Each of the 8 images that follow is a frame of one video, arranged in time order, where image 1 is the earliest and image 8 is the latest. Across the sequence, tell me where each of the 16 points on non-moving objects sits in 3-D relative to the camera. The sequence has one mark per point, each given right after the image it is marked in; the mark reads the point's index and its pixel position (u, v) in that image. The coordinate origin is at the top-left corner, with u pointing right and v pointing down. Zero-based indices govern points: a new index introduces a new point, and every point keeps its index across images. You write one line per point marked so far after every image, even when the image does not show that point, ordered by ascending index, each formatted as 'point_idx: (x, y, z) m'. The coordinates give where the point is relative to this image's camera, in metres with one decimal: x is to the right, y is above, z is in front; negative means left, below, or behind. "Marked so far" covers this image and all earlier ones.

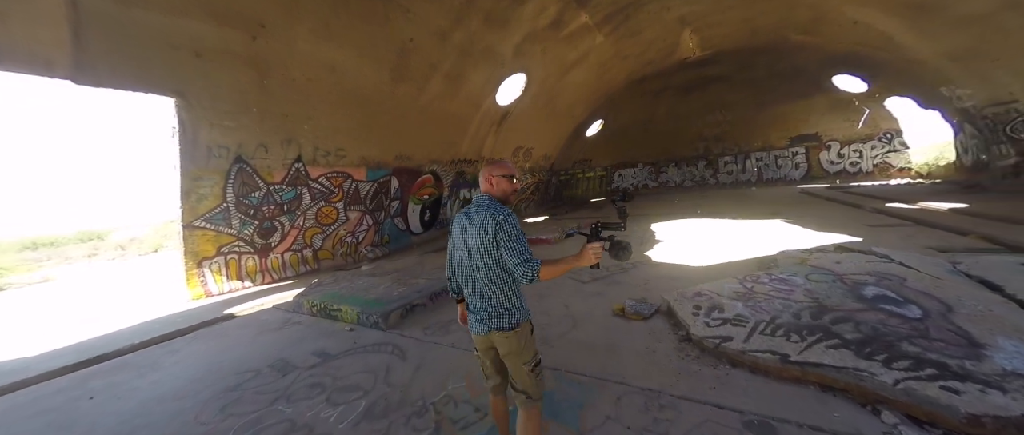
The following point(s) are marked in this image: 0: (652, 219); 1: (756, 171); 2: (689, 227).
0: (+4.7, 0.0, +11.3) m
1: (+13.6, +2.6, +19.4) m
2: (+4.5, -0.3, +8.8) m
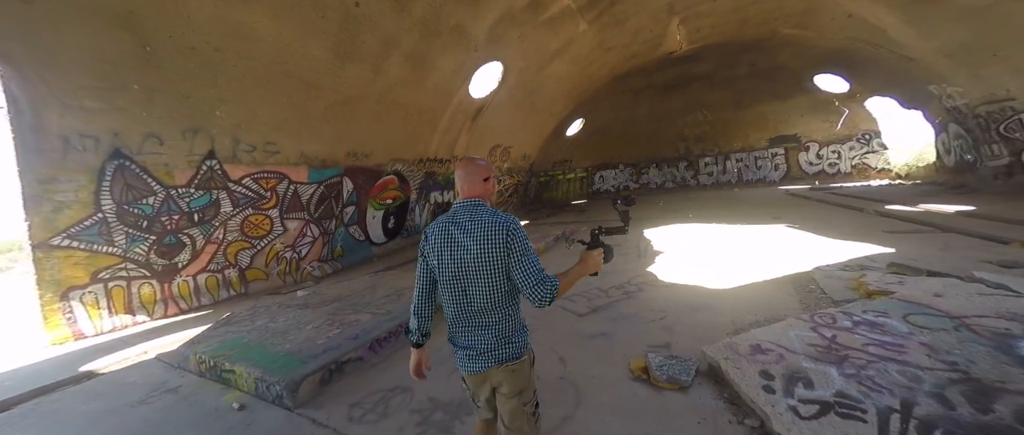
0: (+3.9, -0.2, +10.4) m
1: (+12.2, +2.5, +19.2) m
2: (+3.9, -0.4, +7.9) m
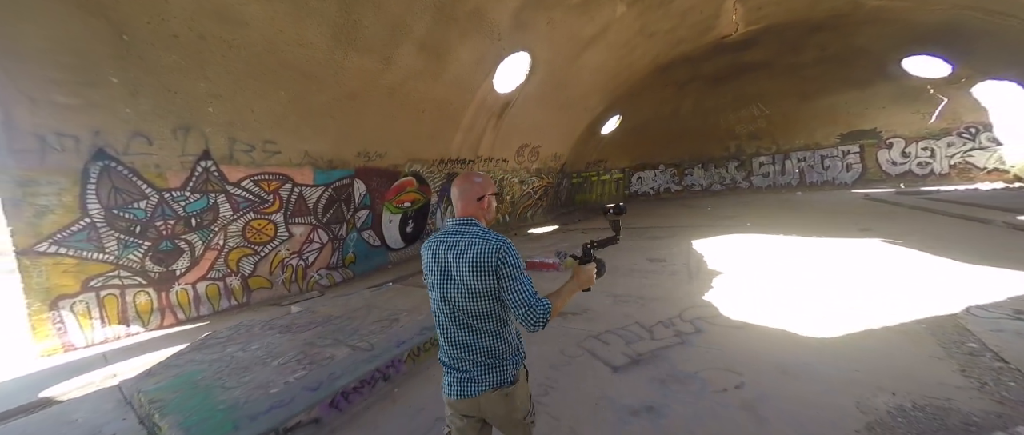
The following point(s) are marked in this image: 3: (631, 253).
0: (+4.7, -0.4, +9.1) m
1: (+13.8, +2.2, +17.0) m
2: (+4.4, -0.6, +6.6) m
3: (+2.2, -0.7, +6.8) m
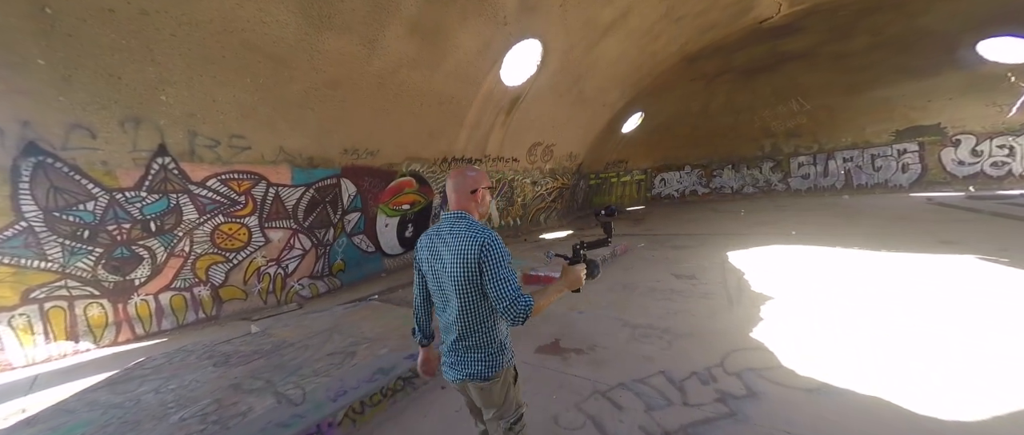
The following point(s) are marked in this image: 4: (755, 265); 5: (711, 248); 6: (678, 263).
0: (+4.8, -0.5, +7.9) m
1: (+14.5, +1.9, +15.3) m
2: (+4.4, -0.7, +5.5) m
3: (+2.3, -0.8, +5.8) m
4: (+3.9, -0.8, +5.6) m
5: (+4.0, -0.6, +7.2) m
6: (+2.8, -0.8, +5.9) m
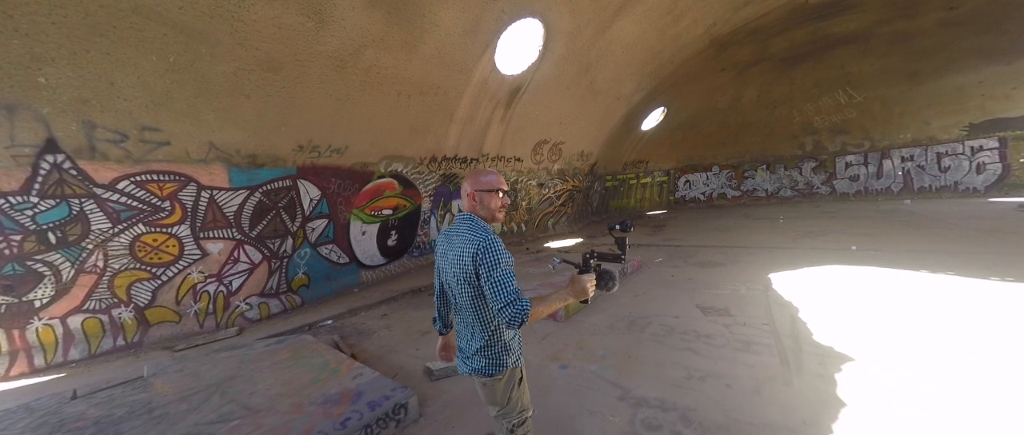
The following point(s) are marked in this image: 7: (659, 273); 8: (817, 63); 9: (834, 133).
0: (+4.7, -0.7, +6.6) m
1: (+14.8, +1.6, +13.4) m
2: (+4.2, -0.9, +4.2) m
3: (+2.0, -1.0, +4.6) m
4: (+3.6, -0.9, +4.3) m
5: (+3.9, -0.8, +5.8) m
6: (+2.5, -1.0, +4.7) m
7: (+2.4, -0.9, +5.7) m
8: (+10.8, +5.5, +12.4) m
9: (+13.0, +3.4, +14.2) m
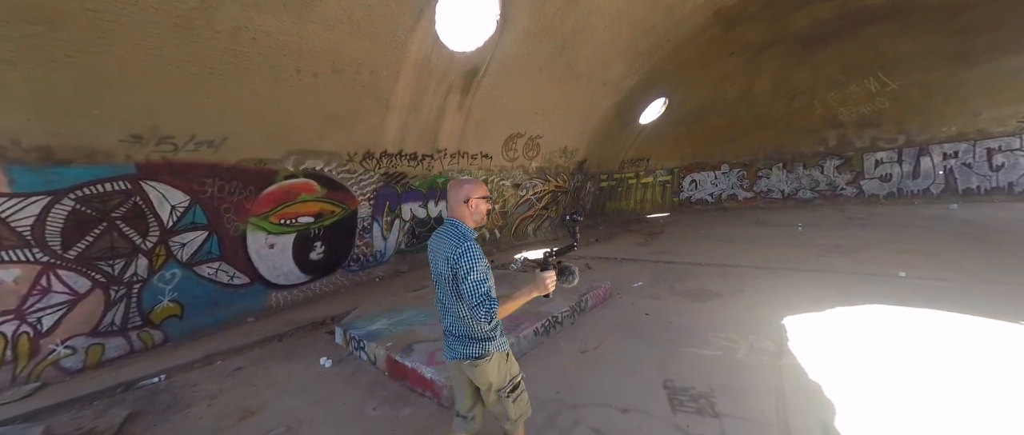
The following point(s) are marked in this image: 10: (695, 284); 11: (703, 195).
0: (+3.8, -0.9, +5.0) m
1: (+14.1, +1.4, +11.5) m
2: (+3.2, -1.1, +2.6) m
3: (+1.0, -1.2, +3.1) m
4: (+2.6, -1.1, +2.8) m
5: (+2.9, -1.0, +4.3) m
6: (+1.5, -1.1, +3.2) m
7: (+1.4, -1.1, +4.2) m
8: (+10.1, +5.3, +10.6) m
9: (+12.3, +3.2, +12.3) m
10: (+2.7, -1.0, +5.1) m
11: (+8.2, +1.0, +15.2) m
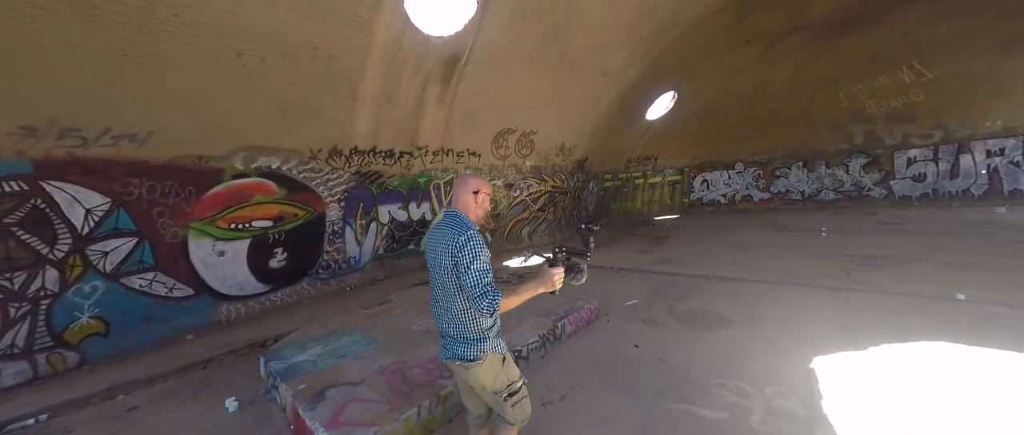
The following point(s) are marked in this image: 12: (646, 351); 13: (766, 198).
0: (+3.4, -1.0, +4.2) m
1: (+13.9, +1.3, +10.3) m
2: (+2.8, -1.2, +1.8) m
3: (+0.6, -1.3, +2.4) m
4: (+2.2, -1.2, +2.0) m
5: (+2.6, -1.1, +3.5) m
6: (+1.1, -1.2, +2.5) m
7: (+1.0, -1.2, +3.5) m
8: (+9.9, +5.2, +9.6) m
9: (+12.2, +3.1, +11.2) m
10: (+2.3, -1.0, +4.3) m
11: (+8.2, +0.9, +14.2) m
12: (+1.3, -1.2, +3.2) m
13: (+9.7, +0.7, +13.3) m
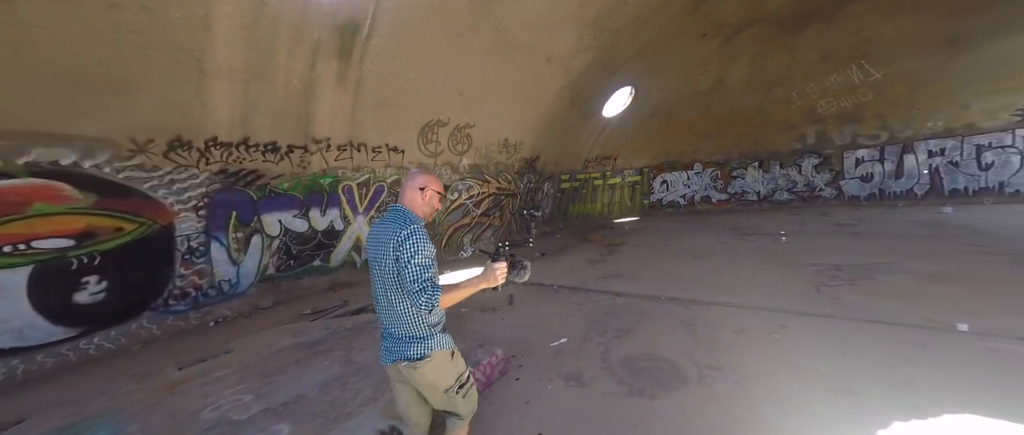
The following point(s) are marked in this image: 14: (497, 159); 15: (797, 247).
0: (+2.4, -1.1, +3.2) m
1: (+12.3, +1.3, +10.3) m
2: (+1.9, -1.3, +0.8) m
3: (-0.2, -1.4, +1.2) m
4: (+1.4, -1.3, +0.9) m
5: (+1.6, -1.2, +2.5) m
6: (+0.3, -1.3, +1.3) m
7: (+0.1, -1.3, +2.3) m
8: (+8.3, +5.1, +9.2) m
9: (+10.5, +3.1, +11.0) m
10: (+1.3, -1.1, +3.3) m
11: (+6.3, +0.8, +13.7) m
12: (+0.3, -1.3, +2.1) m
13: (+7.8, +0.7, +12.9) m
14: (-0.3, +1.4, +8.6) m
15: (+5.5, -0.5, +6.8) m
